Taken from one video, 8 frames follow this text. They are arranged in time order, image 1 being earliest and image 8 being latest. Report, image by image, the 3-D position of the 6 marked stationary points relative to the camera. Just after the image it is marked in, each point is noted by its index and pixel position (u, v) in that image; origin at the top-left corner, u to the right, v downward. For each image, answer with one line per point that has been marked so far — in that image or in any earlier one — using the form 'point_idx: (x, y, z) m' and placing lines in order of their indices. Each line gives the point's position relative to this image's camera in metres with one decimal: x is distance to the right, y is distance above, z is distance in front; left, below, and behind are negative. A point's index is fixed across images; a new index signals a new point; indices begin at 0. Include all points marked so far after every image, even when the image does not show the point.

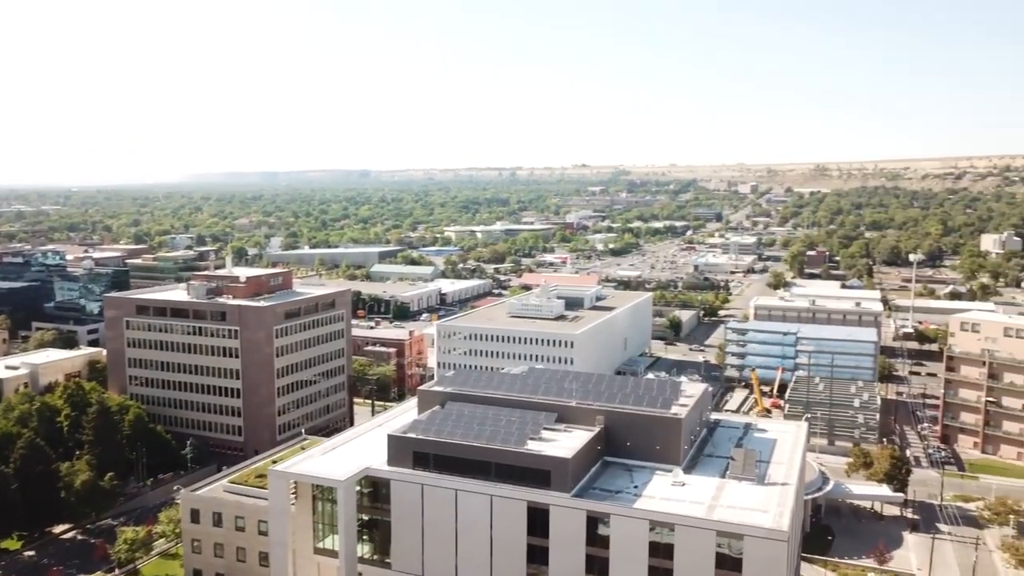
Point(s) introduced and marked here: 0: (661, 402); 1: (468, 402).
0: (+3.5, -2.8, +19.2) m
1: (-1.1, -2.9, +20.3) m
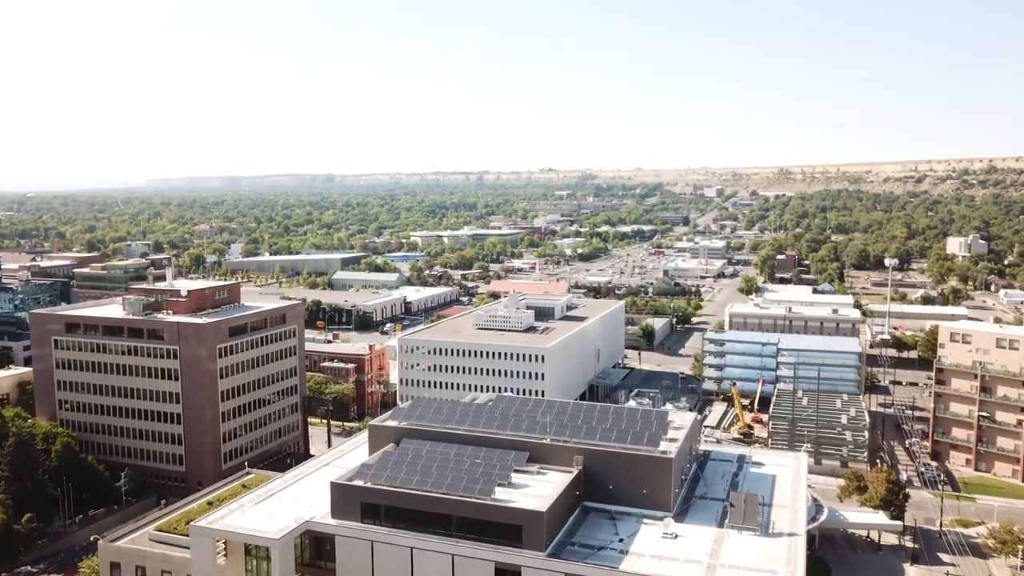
0: (+2.8, -3.2, +16.9) m
1: (-1.9, -3.4, +17.9) m
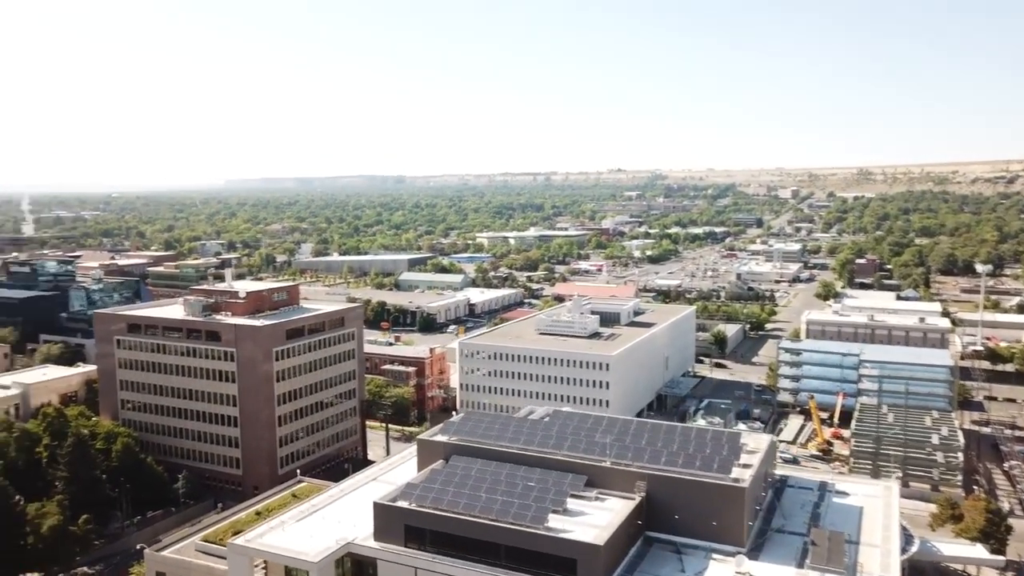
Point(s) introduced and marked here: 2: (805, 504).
0: (+3.9, -3.4, +15.3) m
1: (-0.7, -3.5, +16.7) m
2: (+6.0, -4.4, +16.7) m
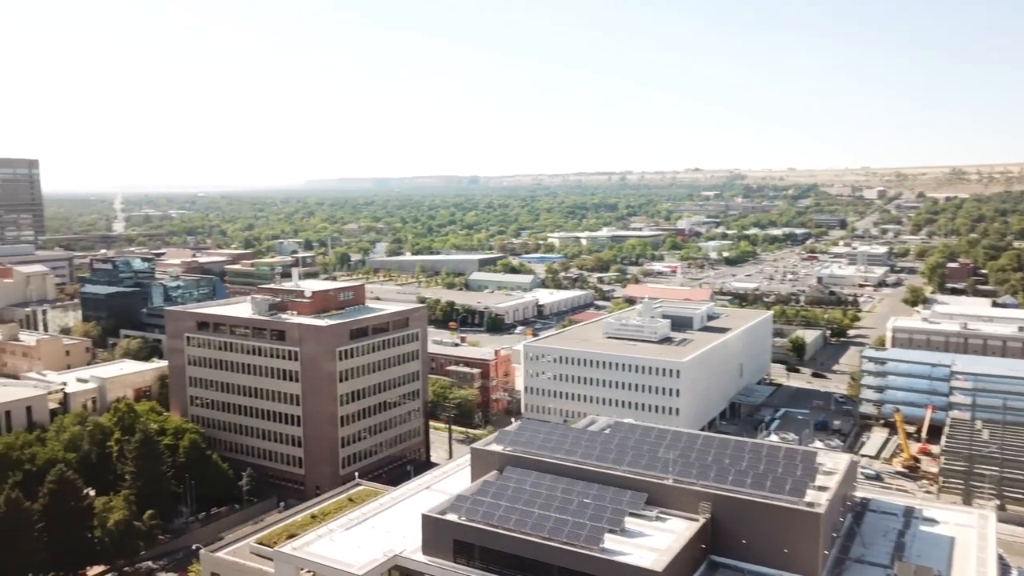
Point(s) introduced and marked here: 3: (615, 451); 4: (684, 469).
0: (+4.8, -3.5, +14.2) m
1: (+0.4, -3.6, +15.9) m
2: (+7.1, -4.6, +15.3) m
3: (+2.0, -3.3, +16.2) m
4: (+3.2, -3.4, +15.3) m
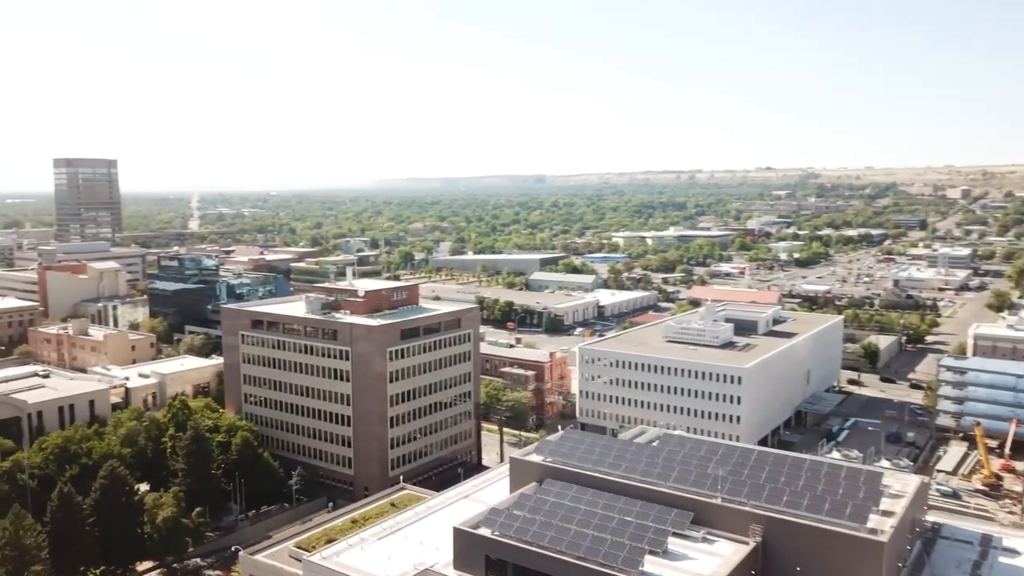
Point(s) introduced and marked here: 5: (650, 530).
0: (+5.4, -3.6, +13.0) m
1: (+1.2, -3.7, +15.1) m
2: (+7.7, -4.7, +14.0) m
3: (+2.8, -3.3, +15.2) m
4: (+3.9, -3.5, +14.2) m
5: (+2.3, -4.0, +13.3) m
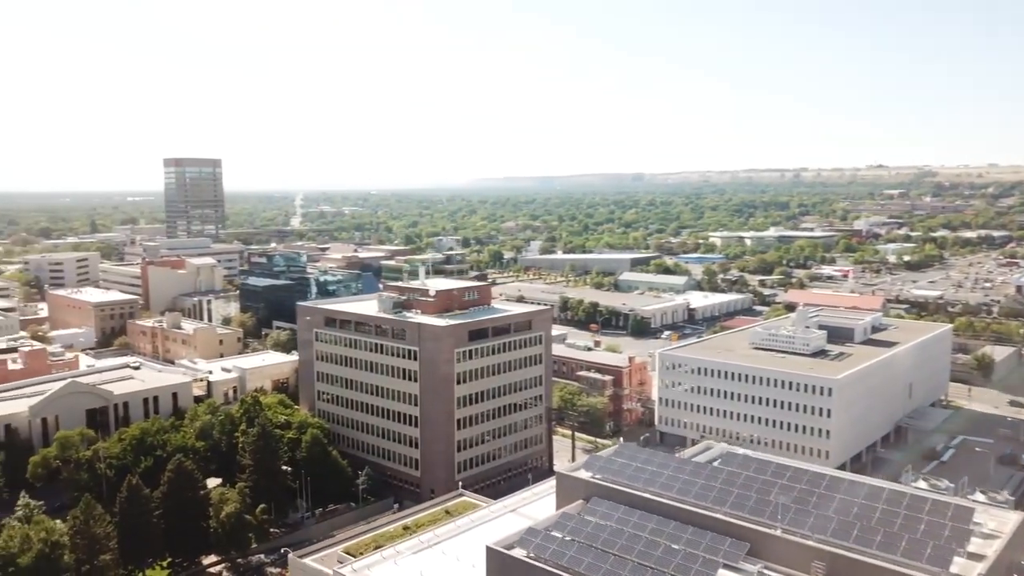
0: (+5.9, -3.7, +11.4) m
1: (+1.9, -3.7, +14.0) m
2: (+8.3, -4.9, +12.1) m
3: (+3.5, -3.4, +13.9) m
4: (+4.5, -3.6, +12.8) m
5: (+2.8, -4.1, +12.1) m
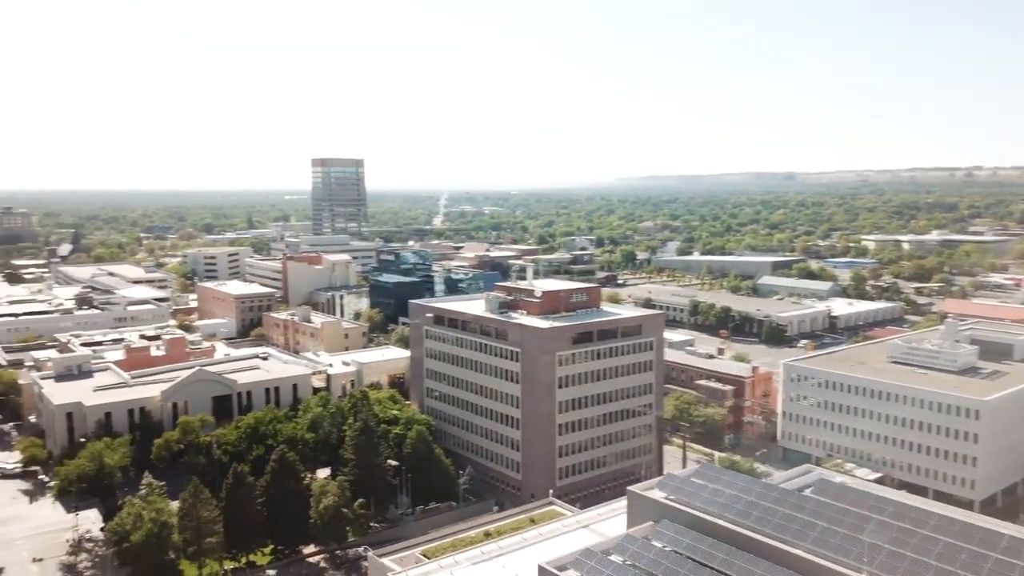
0: (+6.3, -3.9, +9.6) m
1: (+2.9, -3.8, +12.8) m
2: (+8.8, -5.1, +9.9) m
3: (+4.5, -3.6, +12.5) m
4: (+5.2, -3.8, +11.2) m
5: (+3.4, -4.2, +10.8) m
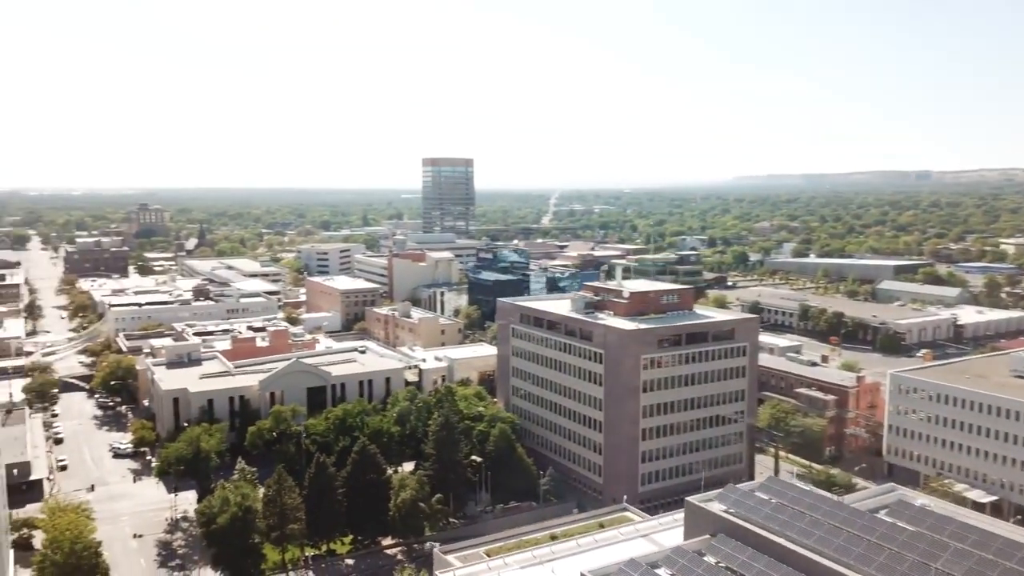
0: (+6.5, -4.0, +8.4) m
1: (+3.5, -3.9, +12.1) m
2: (+9.0, -5.3, +8.3) m
3: (+5.1, -3.7, +11.5) m
4: (+5.6, -3.9, +10.2) m
5: (+3.8, -4.3, +10.0) m
